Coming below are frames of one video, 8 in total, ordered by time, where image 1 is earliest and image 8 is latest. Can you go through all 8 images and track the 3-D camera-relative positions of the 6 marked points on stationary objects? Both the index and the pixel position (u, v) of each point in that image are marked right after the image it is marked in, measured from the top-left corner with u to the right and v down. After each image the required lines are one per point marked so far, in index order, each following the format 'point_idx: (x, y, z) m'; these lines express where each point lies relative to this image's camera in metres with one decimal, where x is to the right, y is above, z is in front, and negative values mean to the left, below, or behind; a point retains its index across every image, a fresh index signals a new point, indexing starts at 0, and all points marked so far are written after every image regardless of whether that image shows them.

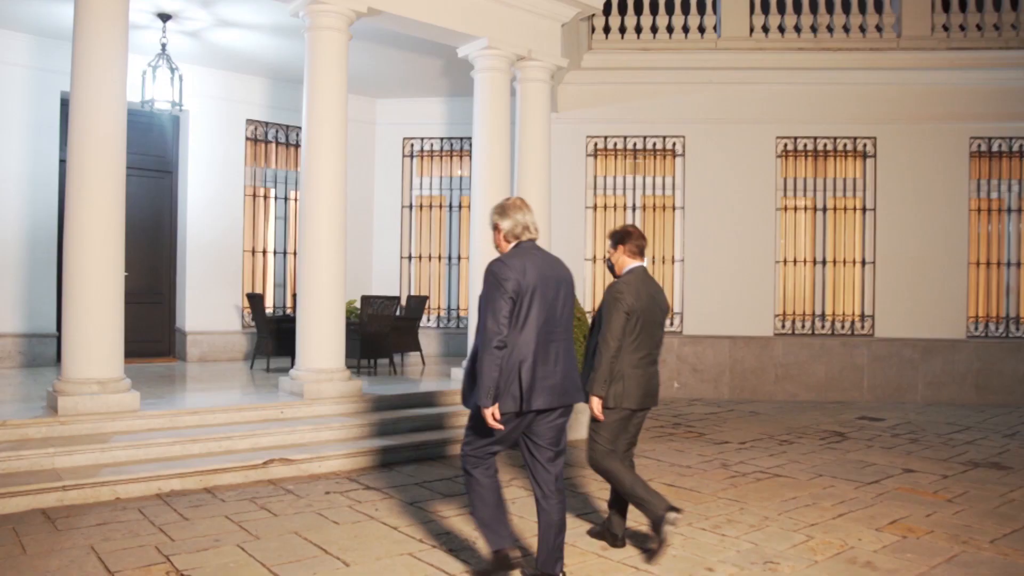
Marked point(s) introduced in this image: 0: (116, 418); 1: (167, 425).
0: (-2.9, -1.0, +6.2) m
1: (-2.6, -1.0, +6.4) m
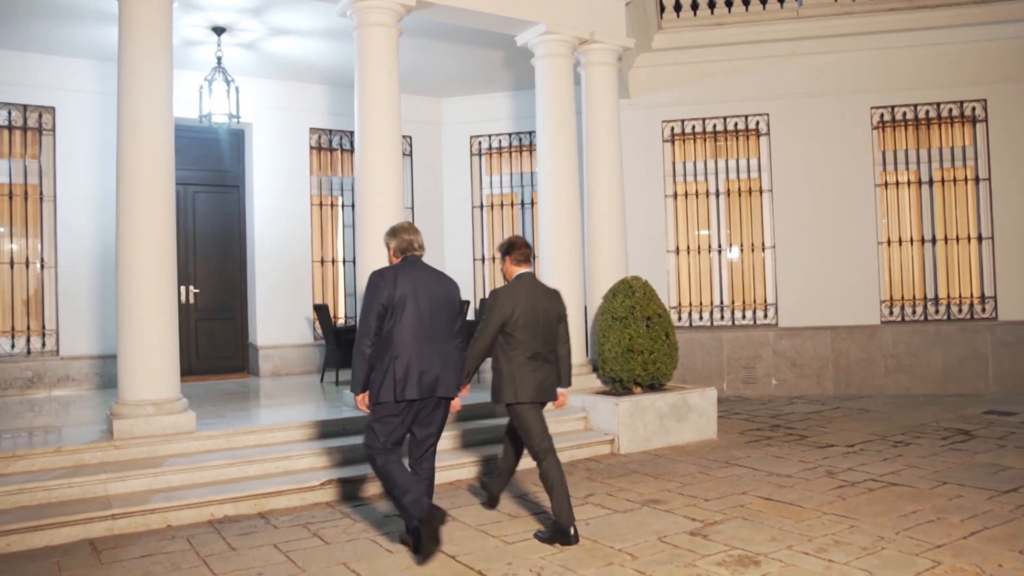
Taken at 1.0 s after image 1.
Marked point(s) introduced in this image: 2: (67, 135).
0: (-2.4, -1.1, +6.0) m
1: (-2.1, -1.2, +6.1) m
2: (-4.9, +1.7, +9.4) m
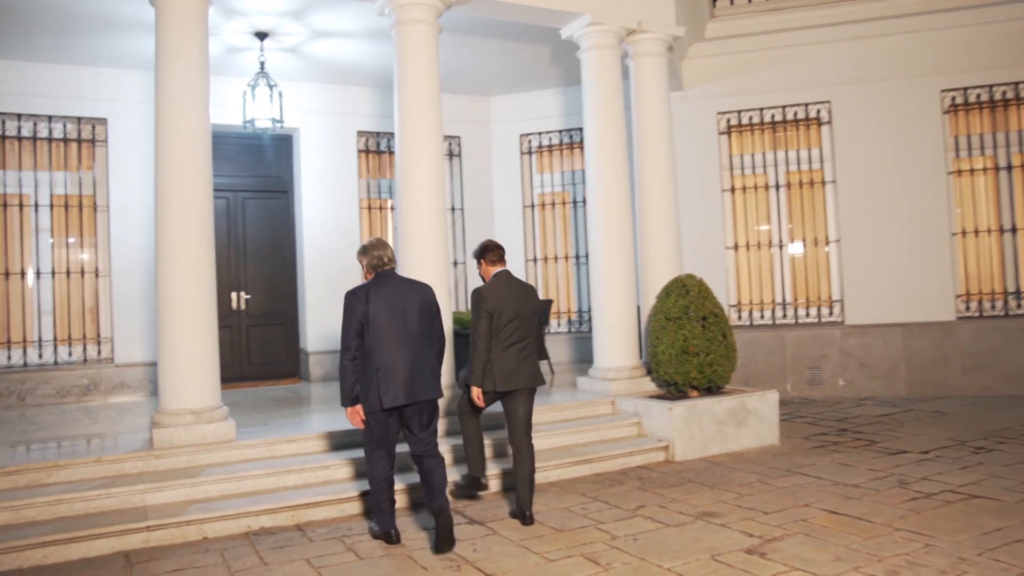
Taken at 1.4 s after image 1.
0: (-2.1, -1.1, +5.9) m
1: (-1.8, -1.2, +6.0) m
2: (-4.4, +1.6, +9.5) m
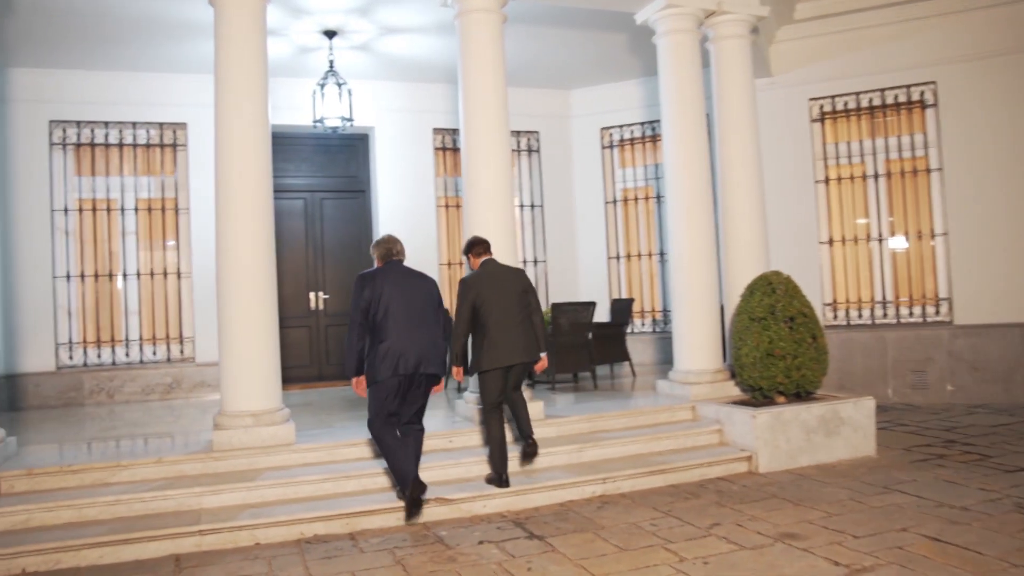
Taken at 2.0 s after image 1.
0: (-1.6, -1.1, +5.8) m
1: (-1.3, -1.2, +5.9) m
2: (-3.5, +1.6, +9.6) m
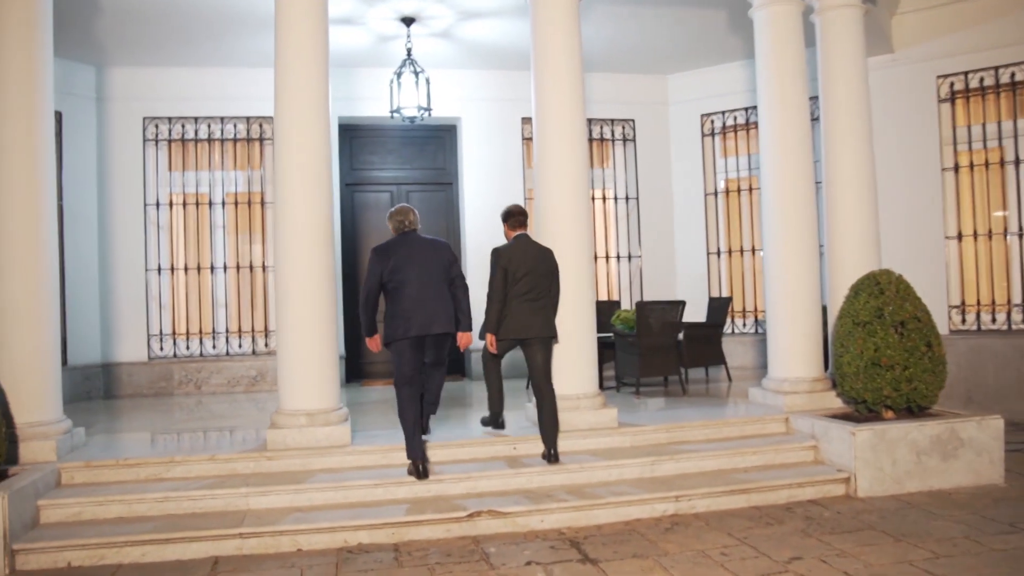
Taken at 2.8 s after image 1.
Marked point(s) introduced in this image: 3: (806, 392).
0: (-1.2, -1.1, +5.5) m
1: (-0.9, -1.1, +5.6) m
2: (-2.5, +1.7, +9.6) m
3: (+2.2, -0.8, +6.4) m
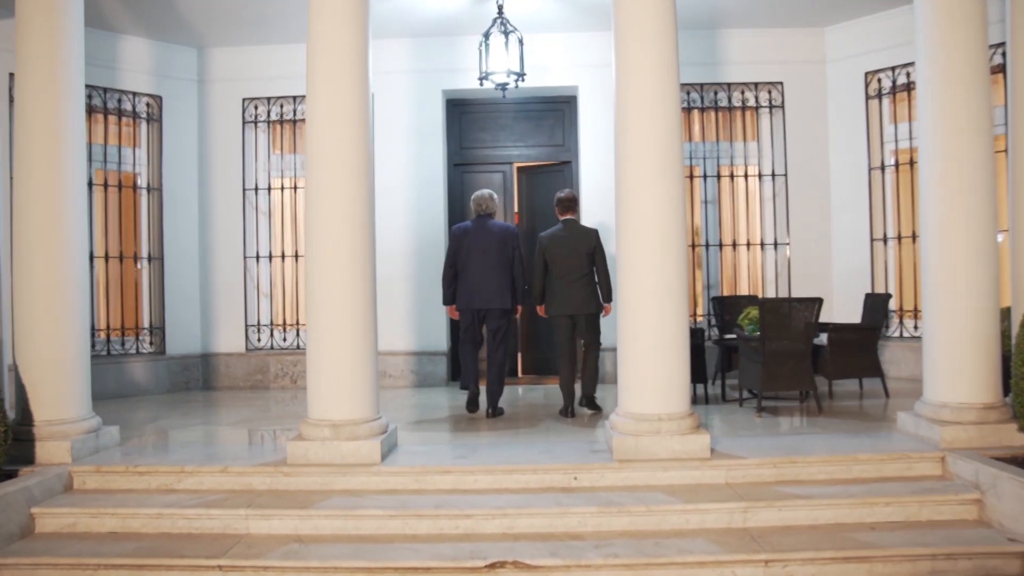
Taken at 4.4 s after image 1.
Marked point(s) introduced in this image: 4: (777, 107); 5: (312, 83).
0: (-0.9, -1.0, +4.7) m
1: (-0.6, -1.1, +4.7) m
2: (-1.3, +1.8, +8.9) m
3: (+2.6, -0.8, +4.8) m
4: (+2.8, +1.9, +8.9) m
5: (-1.2, +1.3, +5.0) m
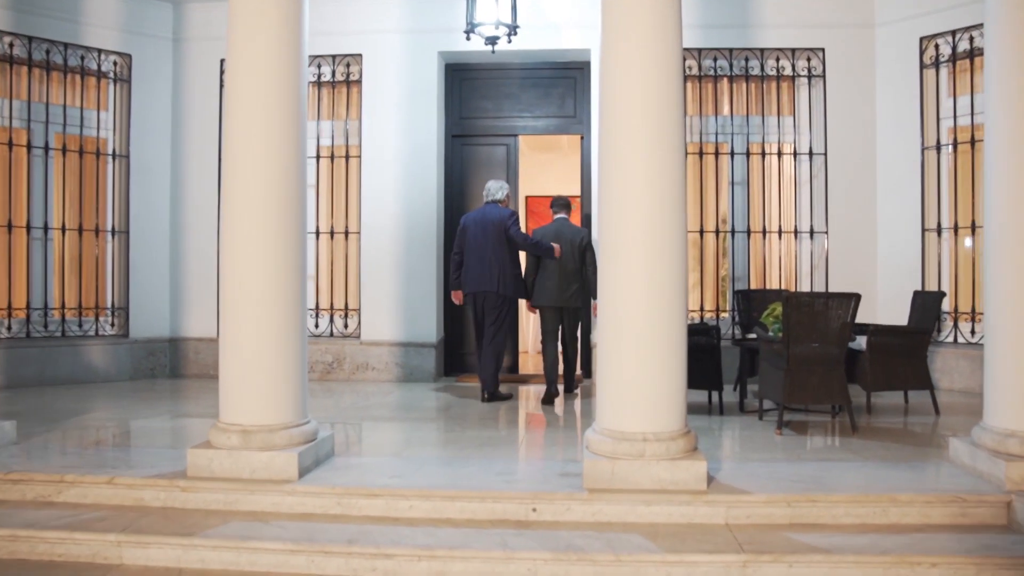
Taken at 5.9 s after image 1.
0: (-1.2, -0.9, +3.8) m
1: (-0.8, -1.0, +3.8) m
2: (-1.3, +1.9, +8.0) m
3: (+2.4, -0.7, +3.8) m
4: (+2.8, +2.0, +7.8) m
5: (-1.4, +1.4, +4.1) m
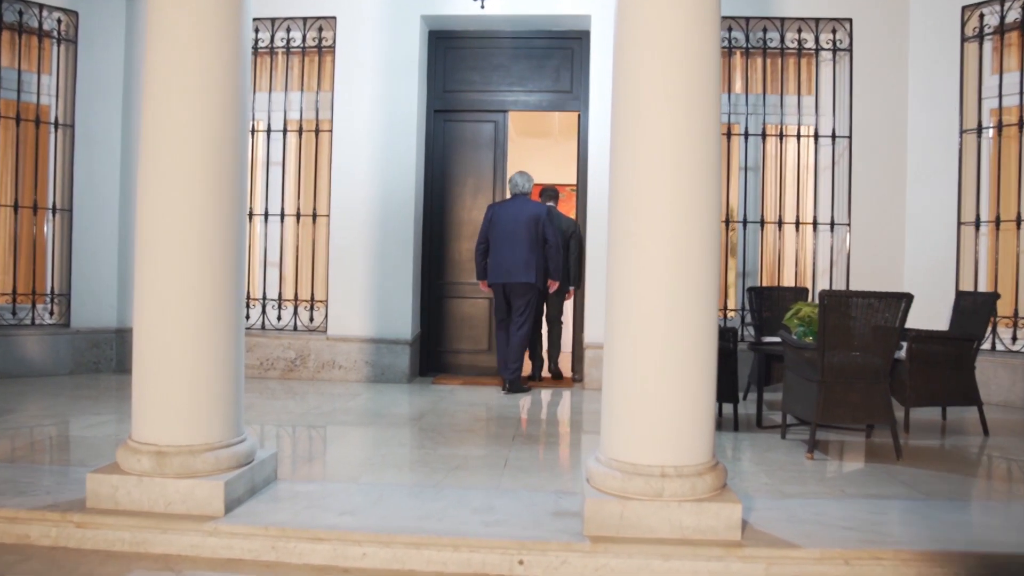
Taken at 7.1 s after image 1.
0: (-1.2, -0.9, +3.0) m
1: (-0.9, -0.9, +3.0) m
2: (-1.4, +2.0, +7.2) m
3: (+2.3, -0.7, +3.0) m
4: (+2.7, +2.0, +7.0) m
5: (-1.4, +1.5, +3.3) m
